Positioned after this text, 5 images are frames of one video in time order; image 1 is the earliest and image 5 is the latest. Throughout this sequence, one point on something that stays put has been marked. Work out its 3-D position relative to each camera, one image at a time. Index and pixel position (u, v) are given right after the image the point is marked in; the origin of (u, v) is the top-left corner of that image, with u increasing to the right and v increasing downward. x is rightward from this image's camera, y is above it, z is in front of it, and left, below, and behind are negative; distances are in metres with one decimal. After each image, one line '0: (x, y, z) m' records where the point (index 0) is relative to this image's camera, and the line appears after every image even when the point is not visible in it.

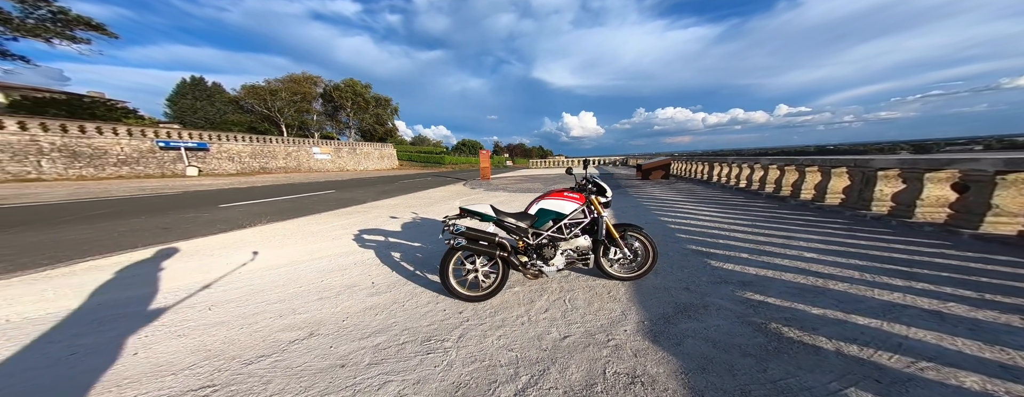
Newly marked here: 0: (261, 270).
0: (-3.1, -0.9, +3.5) m
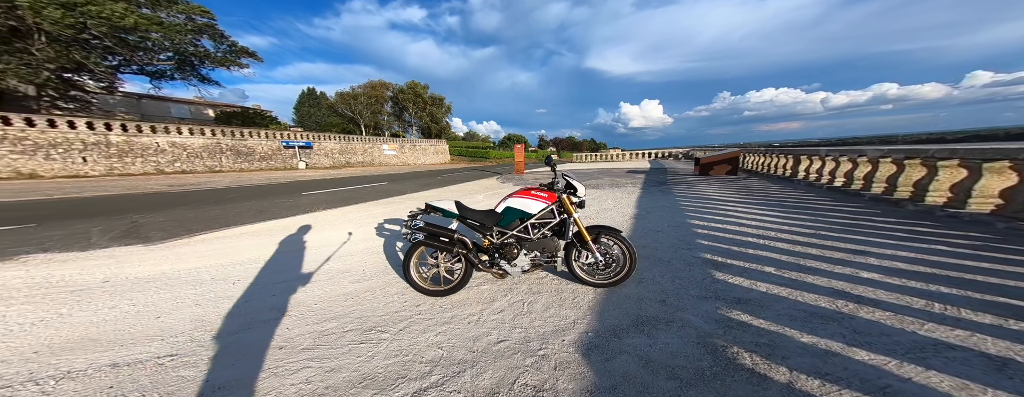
0: (-3.1, -0.7, +4.2) m
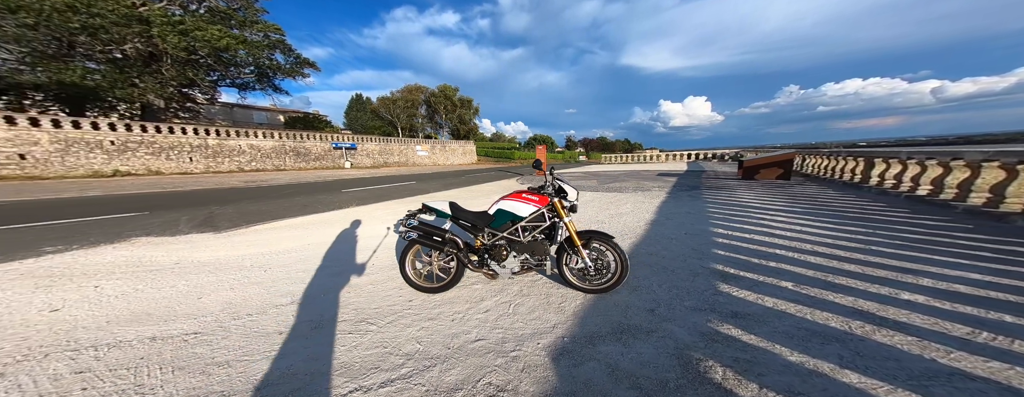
0: (-3.0, -0.7, +4.6) m
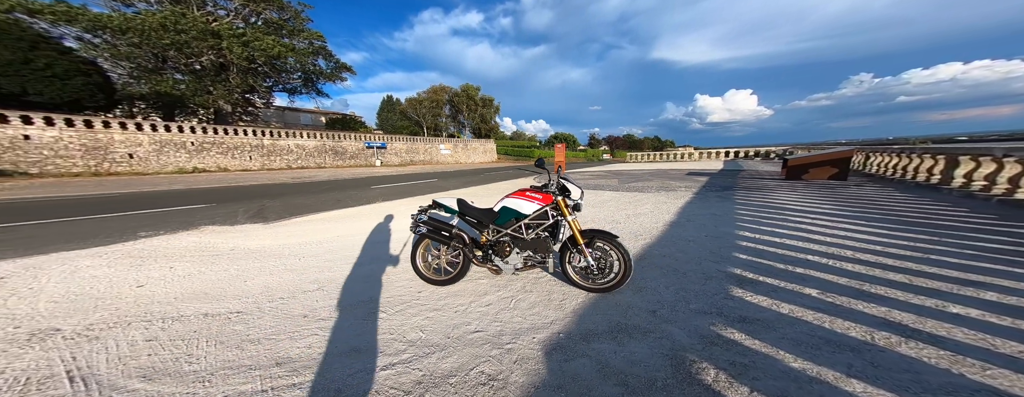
0: (-2.8, -0.7, +4.9) m
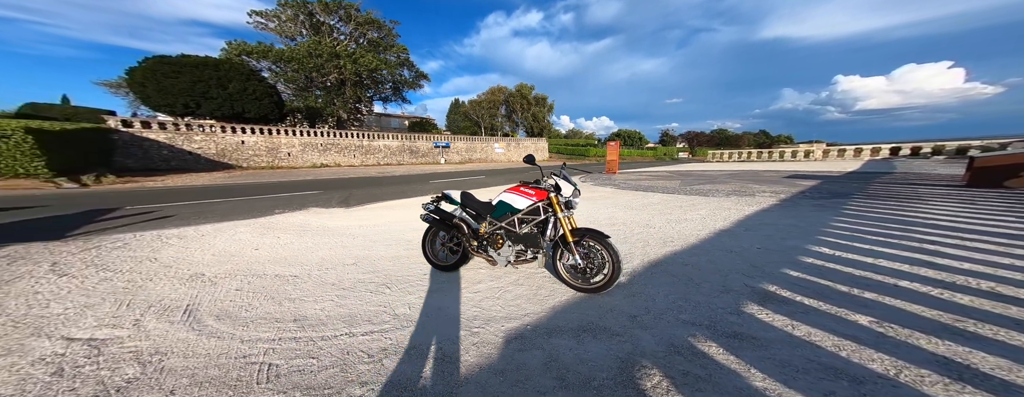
0: (-2.4, -0.5, +5.5) m
